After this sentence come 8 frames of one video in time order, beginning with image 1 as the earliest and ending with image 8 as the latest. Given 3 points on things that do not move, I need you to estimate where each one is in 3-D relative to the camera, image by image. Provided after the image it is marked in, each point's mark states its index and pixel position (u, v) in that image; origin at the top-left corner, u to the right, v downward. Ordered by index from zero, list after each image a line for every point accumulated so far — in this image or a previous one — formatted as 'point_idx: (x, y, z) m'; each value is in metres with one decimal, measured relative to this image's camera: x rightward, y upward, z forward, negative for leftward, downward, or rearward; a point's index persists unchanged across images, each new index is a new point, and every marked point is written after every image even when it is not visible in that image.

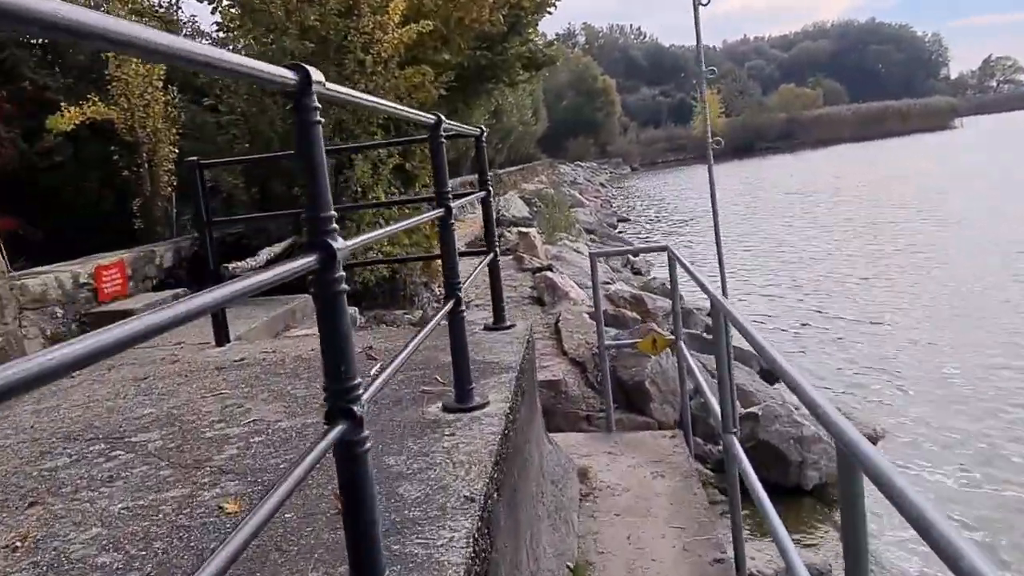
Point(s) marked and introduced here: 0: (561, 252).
0: (+0.8, +0.5, +11.2) m
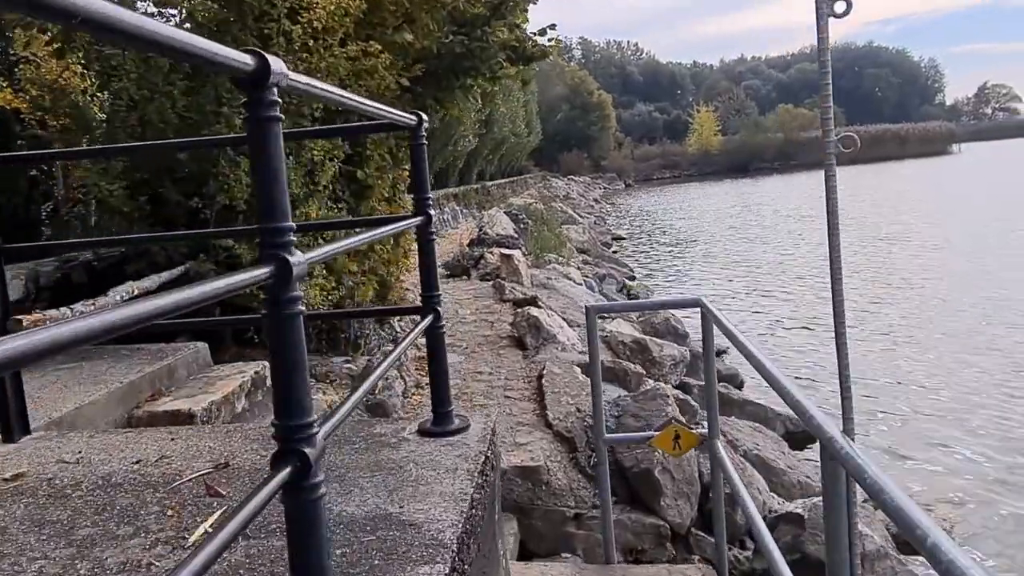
0: (+0.5, +0.1, +9.8) m
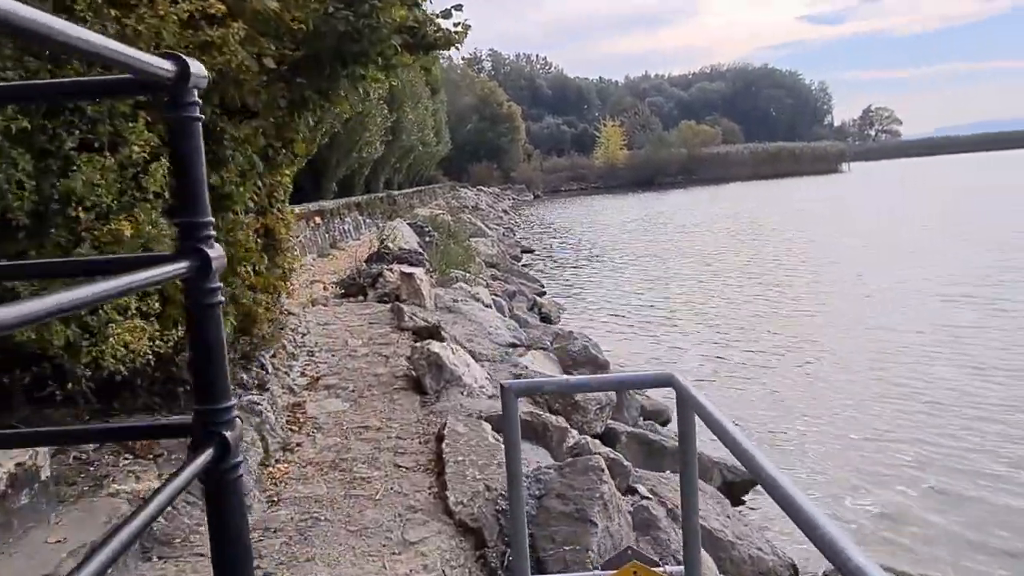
0: (-0.6, -0.1, +8.7) m
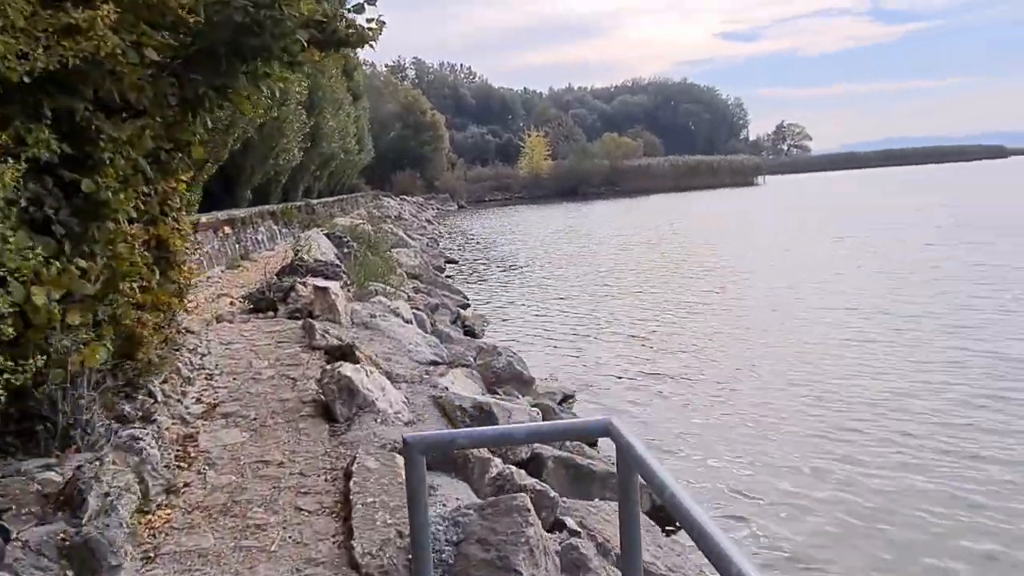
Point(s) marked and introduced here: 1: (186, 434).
0: (-1.5, -0.3, +8.3) m
1: (-2.0, -0.9, +4.6) m
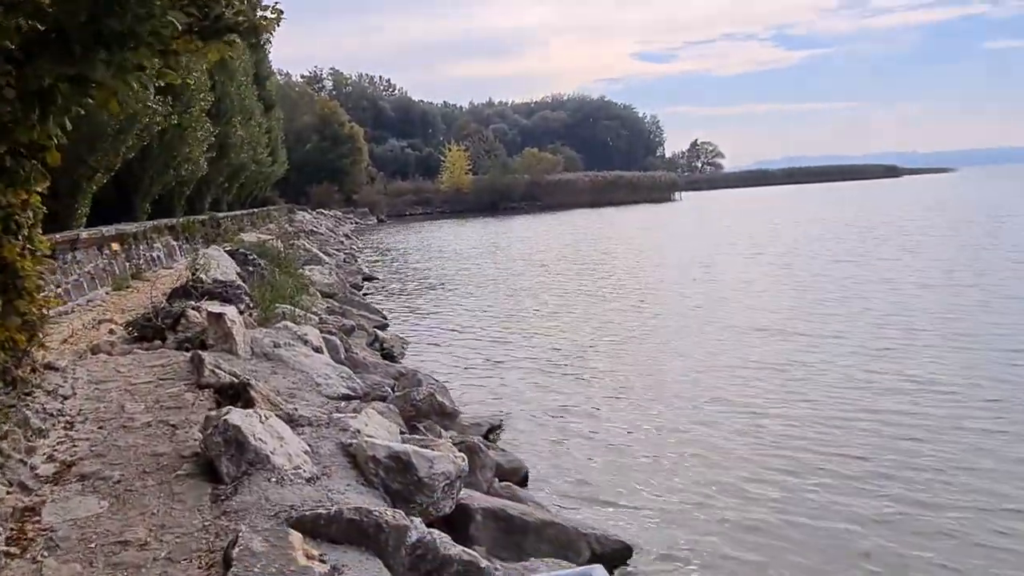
0: (-2.3, -0.5, +7.4) m
1: (-2.4, -1.1, +3.7) m
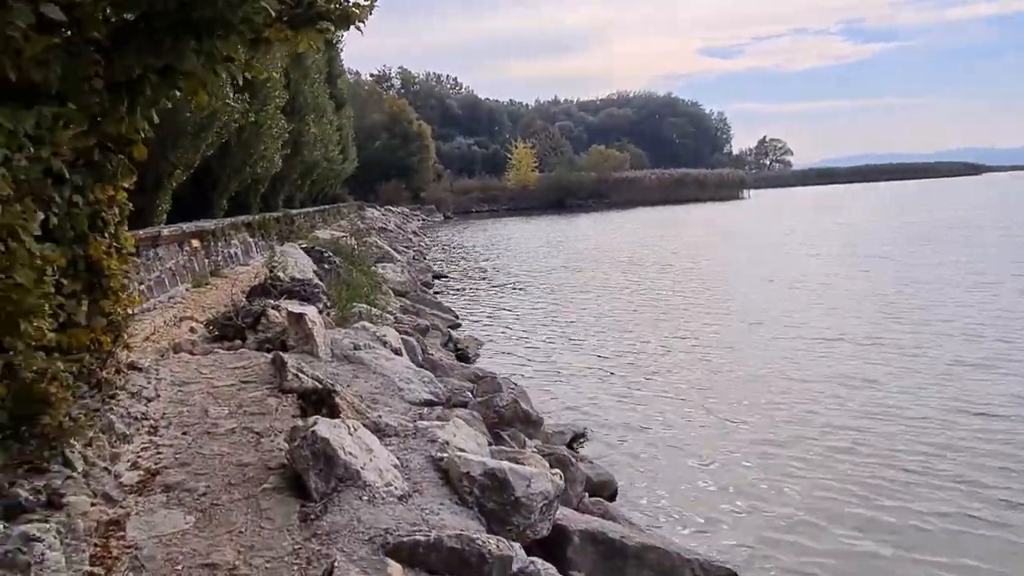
0: (-1.5, -0.5, +7.2) m
1: (-1.9, -1.1, +3.5) m
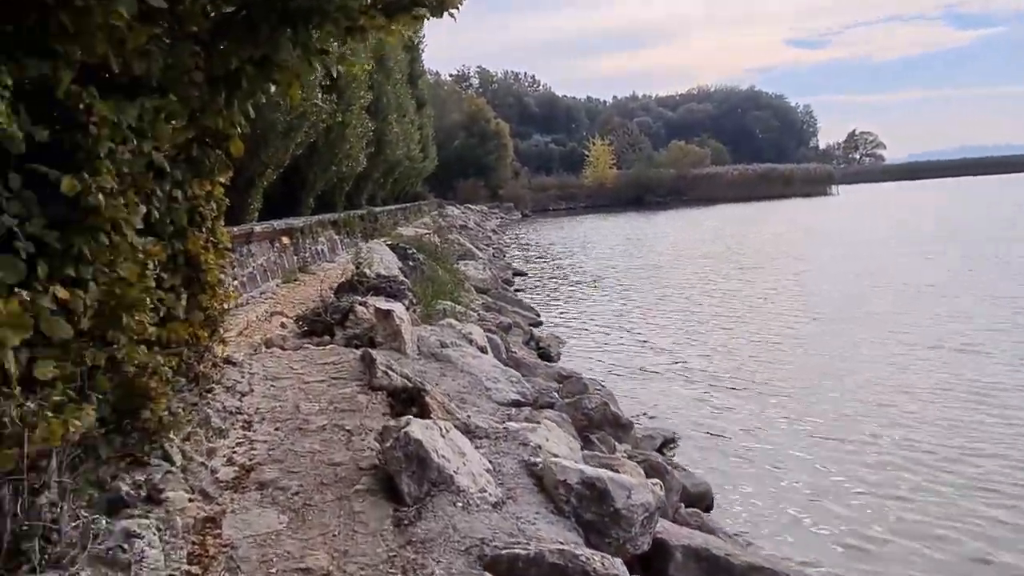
0: (-0.6, -0.5, +7.1) m
1: (-1.4, -1.1, +3.5) m
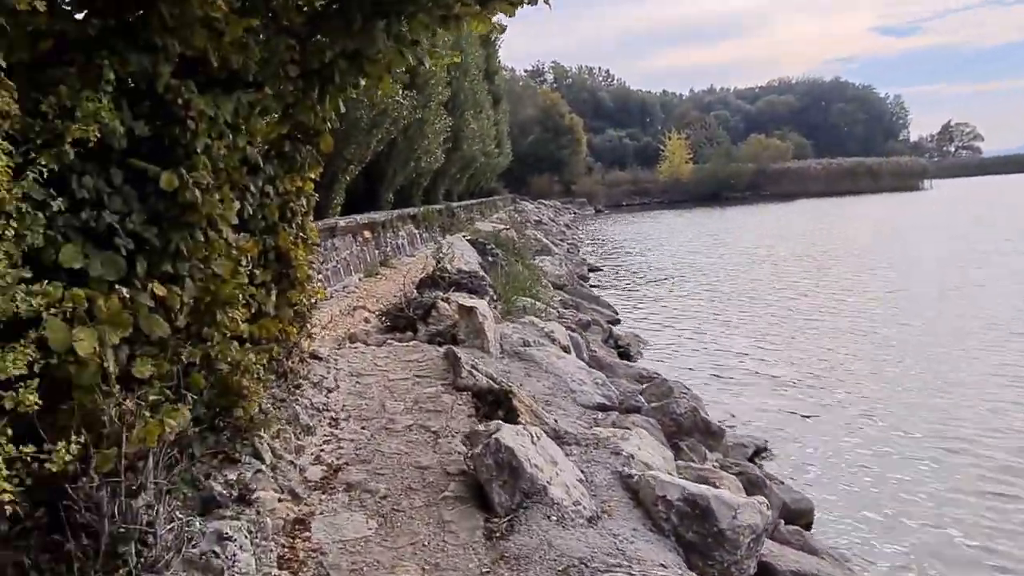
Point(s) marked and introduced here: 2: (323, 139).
0: (+0.2, -0.5, +6.9) m
1: (-1.0, -1.1, +3.4) m
2: (-1.0, +0.8, +4.0) m
